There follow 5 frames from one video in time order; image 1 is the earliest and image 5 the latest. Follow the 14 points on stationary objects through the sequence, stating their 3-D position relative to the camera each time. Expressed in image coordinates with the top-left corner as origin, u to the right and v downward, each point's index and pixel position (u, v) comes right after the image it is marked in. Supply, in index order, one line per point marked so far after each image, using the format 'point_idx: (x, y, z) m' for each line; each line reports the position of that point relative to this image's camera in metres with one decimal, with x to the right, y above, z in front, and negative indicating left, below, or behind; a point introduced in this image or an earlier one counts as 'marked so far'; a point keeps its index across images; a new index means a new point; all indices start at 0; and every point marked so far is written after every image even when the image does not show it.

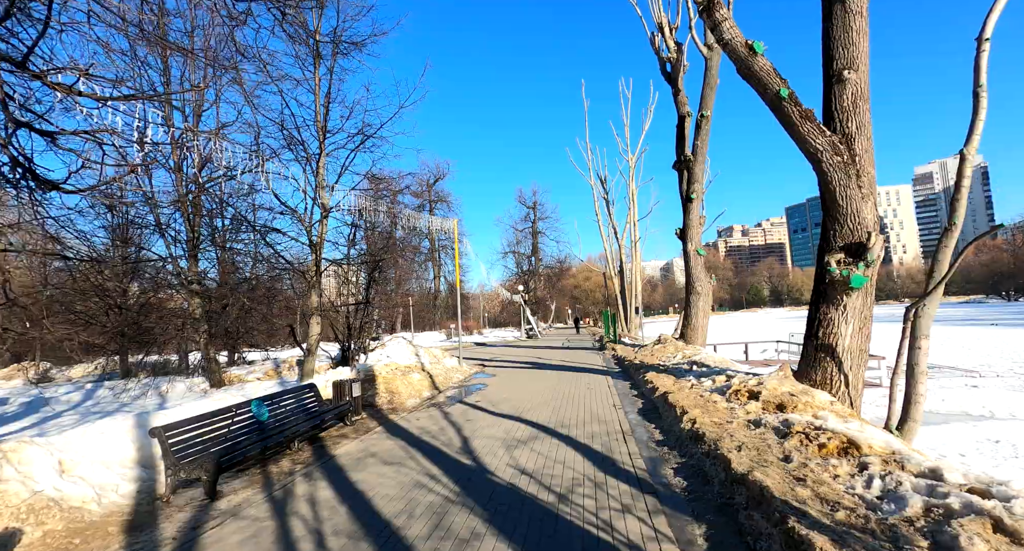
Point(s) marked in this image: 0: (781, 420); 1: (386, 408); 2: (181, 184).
0: (+2.6, -1.4, +4.5) m
1: (-2.0, -2.2, +7.4) m
2: (-7.6, +2.1, +10.5) m
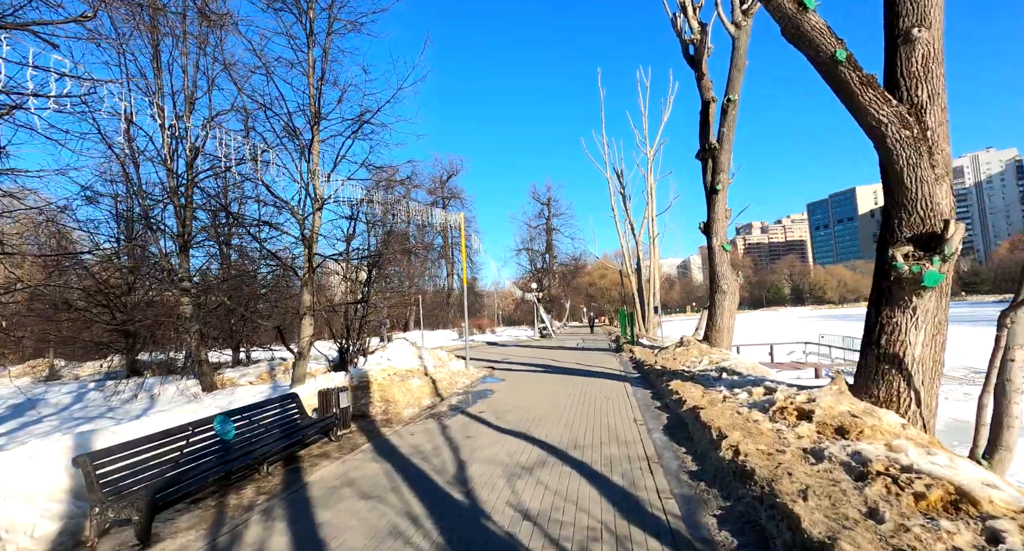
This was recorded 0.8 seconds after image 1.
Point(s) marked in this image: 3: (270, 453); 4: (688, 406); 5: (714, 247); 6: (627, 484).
0: (+2.6, -1.4, +3.6) m
1: (-1.9, -2.1, +6.6) m
2: (-7.4, +2.1, +9.9) m
3: (-2.5, -1.8, +4.7) m
4: (+2.3, -1.7, +6.1) m
5: (+5.6, +0.8, +12.7) m
6: (+1.0, -1.8, +3.9) m
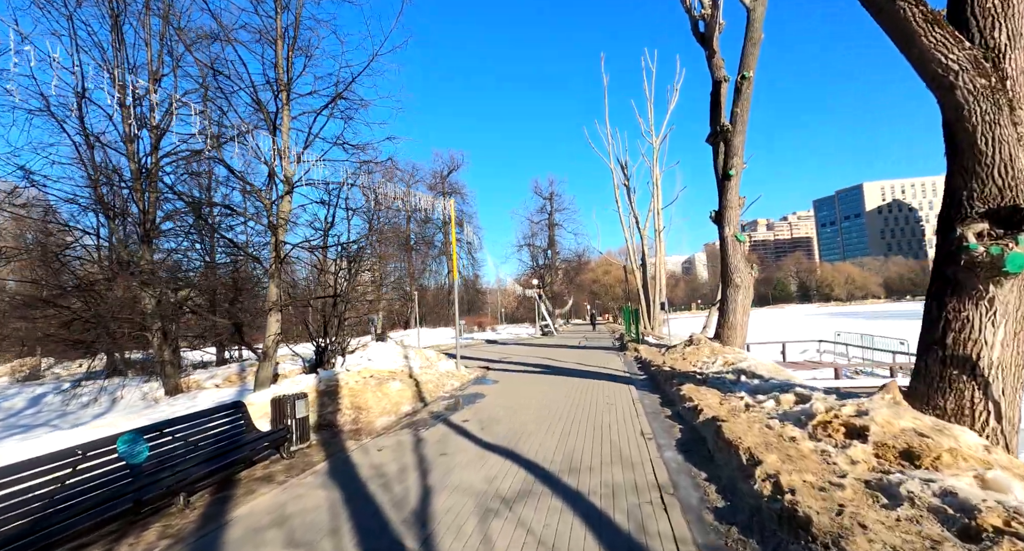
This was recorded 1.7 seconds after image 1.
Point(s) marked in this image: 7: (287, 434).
0: (+2.4, -1.2, +2.6) m
1: (-2.1, -2.0, +5.7) m
2: (-7.5, +2.3, +9.1) m
3: (-2.6, -1.7, +3.8) m
4: (+2.2, -1.6, +5.2) m
5: (+5.5, +1.0, +11.7) m
6: (+0.8, -1.6, +3.0) m
7: (-2.5, -1.7, +5.0) m
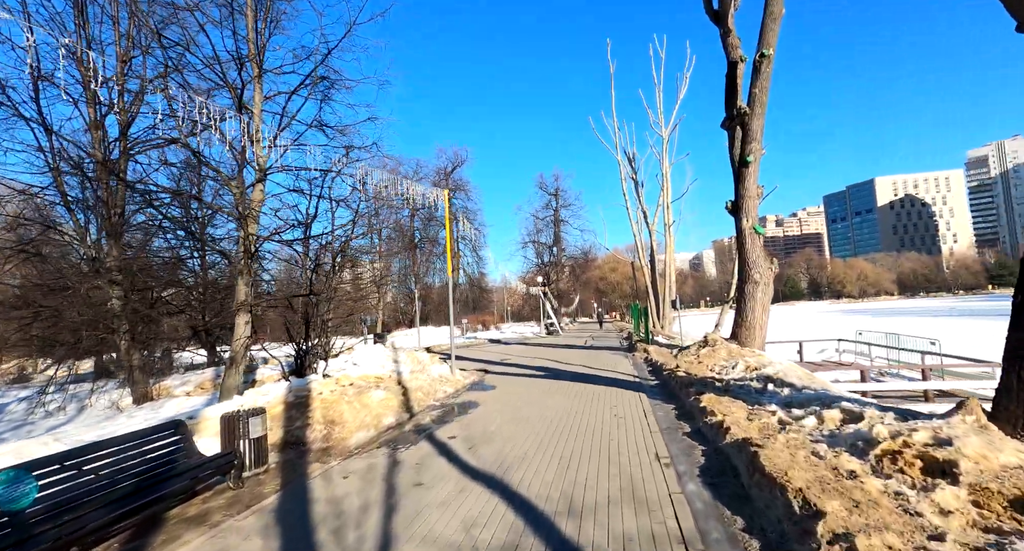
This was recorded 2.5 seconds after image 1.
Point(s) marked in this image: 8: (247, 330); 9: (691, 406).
0: (+2.3, -1.2, +1.8) m
1: (-2.2, -1.9, +5.0) m
2: (-7.6, +2.3, +8.4) m
3: (-2.8, -1.7, +3.0) m
4: (+2.1, -1.5, +4.3) m
5: (+5.5, +1.1, +10.8) m
6: (+0.7, -1.6, +2.2) m
7: (-2.6, -1.7, +4.2) m
8: (-3.9, -0.8, +6.6) m
9: (+2.3, -1.7, +6.0) m
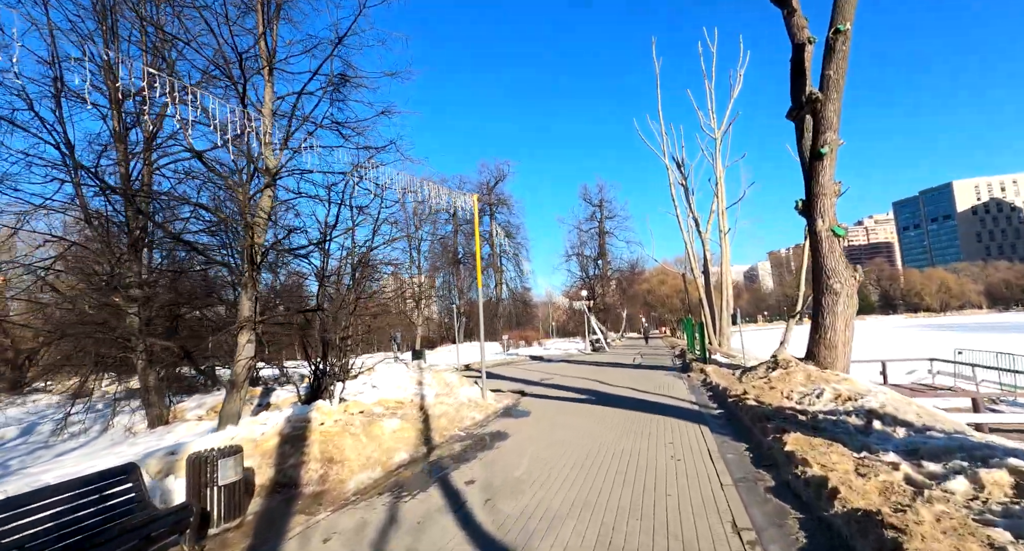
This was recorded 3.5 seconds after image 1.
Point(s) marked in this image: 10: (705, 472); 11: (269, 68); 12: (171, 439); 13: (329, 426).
0: (+2.2, -1.1, +0.6) m
1: (-1.9, -2.0, +4.1) m
2: (-7.0, +2.0, +8.2) m
3: (-2.7, -1.7, +2.3) m
4: (+2.3, -1.6, +3.1) m
5: (+6.2, +0.9, +9.3) m
6: (+0.6, -1.6, +1.1) m
7: (-2.4, -1.8, +3.5) m
8: (-3.4, -1.0, +6.0) m
9: (+2.7, -1.8, +4.7) m
10: (+1.9, -1.9, +4.6) m
11: (-3.5, +3.0, +6.5) m
12: (-4.5, -2.2, +6.0) m
13: (-2.1, -1.7, +5.3) m
